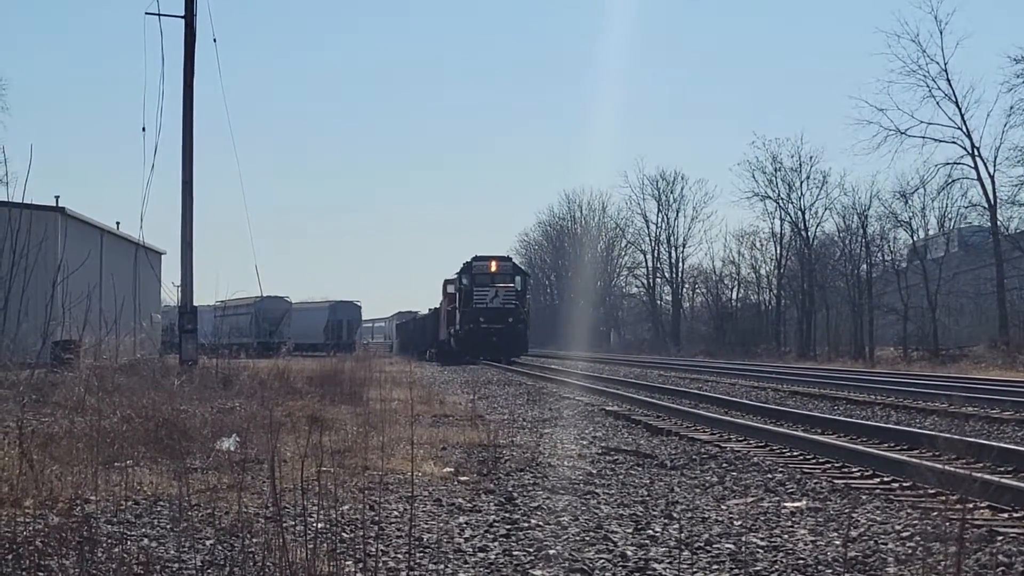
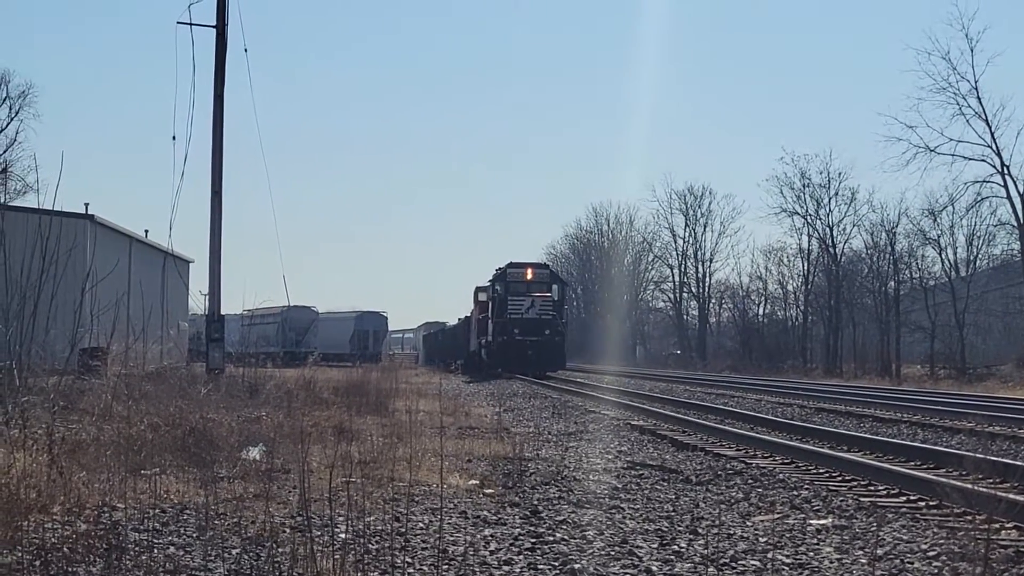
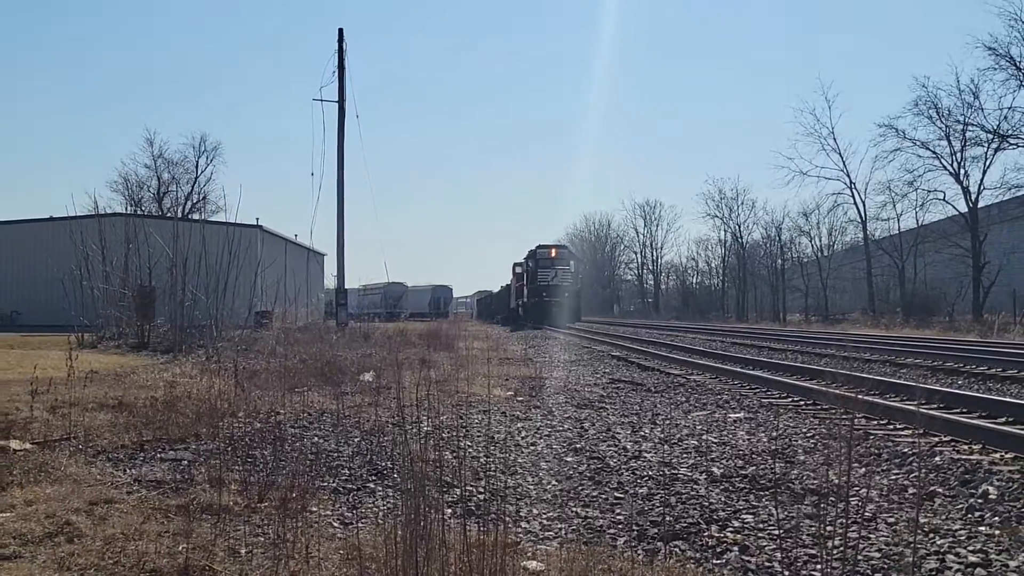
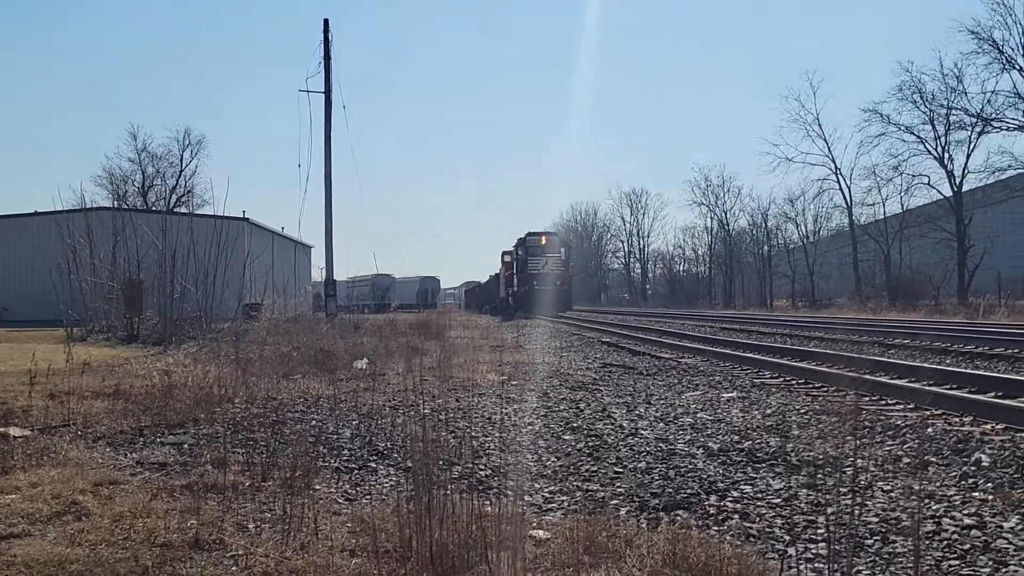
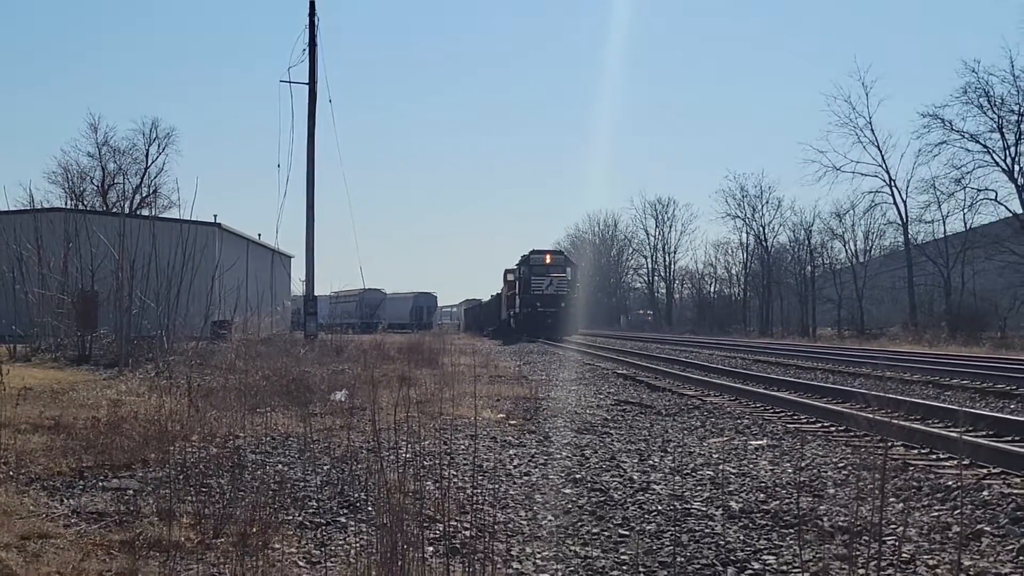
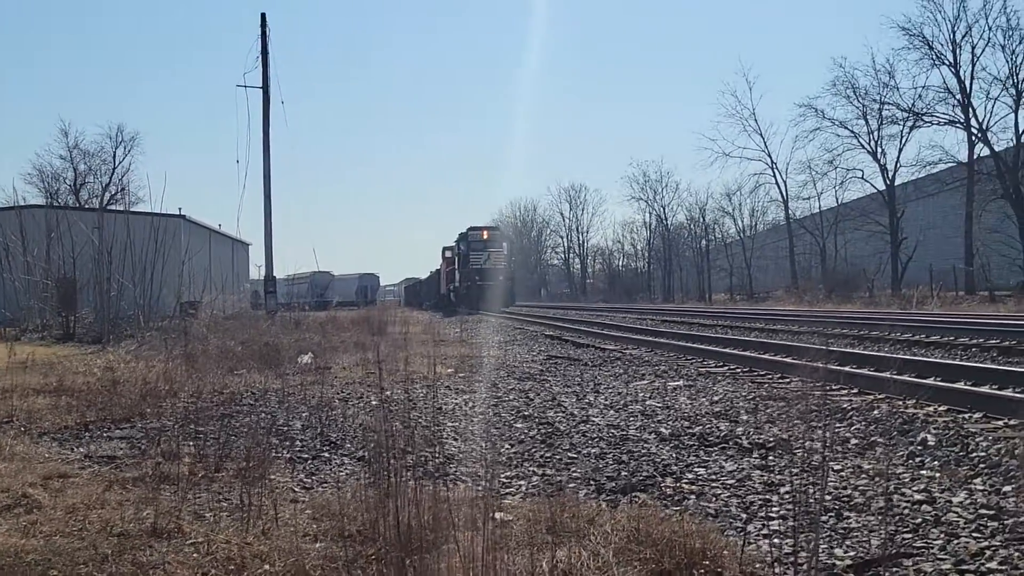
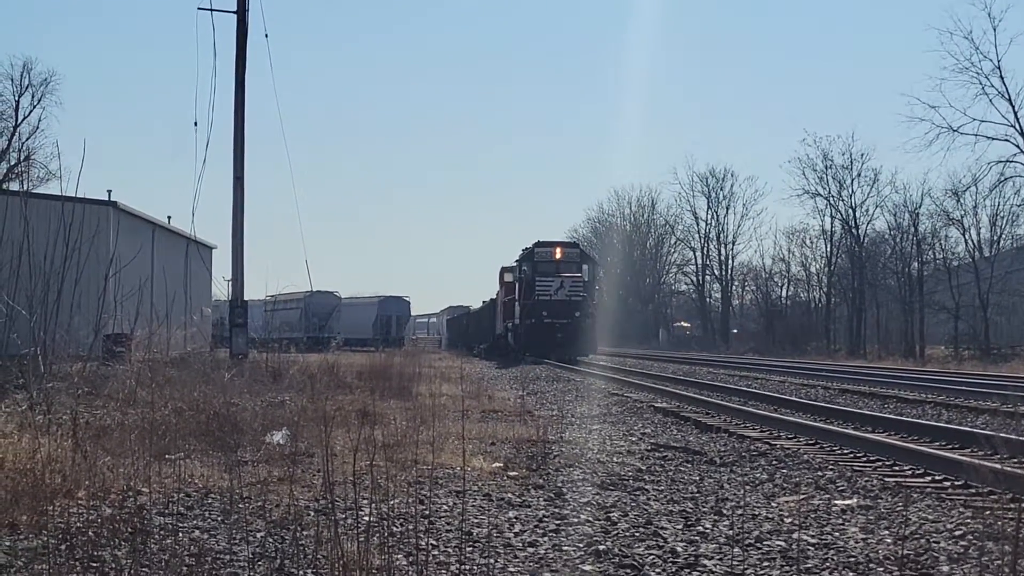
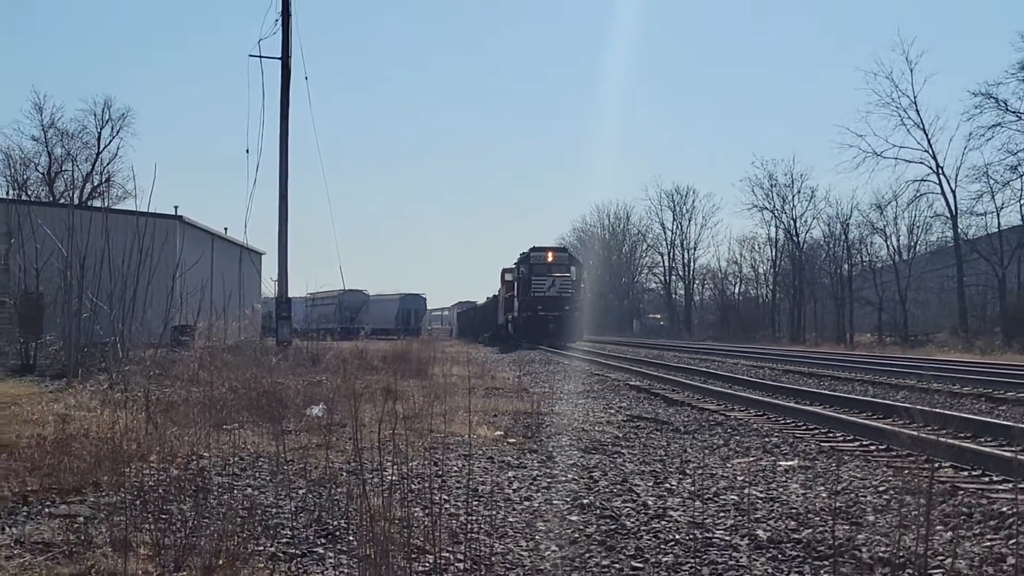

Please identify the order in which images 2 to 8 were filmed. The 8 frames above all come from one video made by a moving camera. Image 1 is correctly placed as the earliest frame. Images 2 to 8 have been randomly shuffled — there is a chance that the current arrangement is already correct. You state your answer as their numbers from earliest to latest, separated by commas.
2, 7, 8, 5, 3, 4, 6
